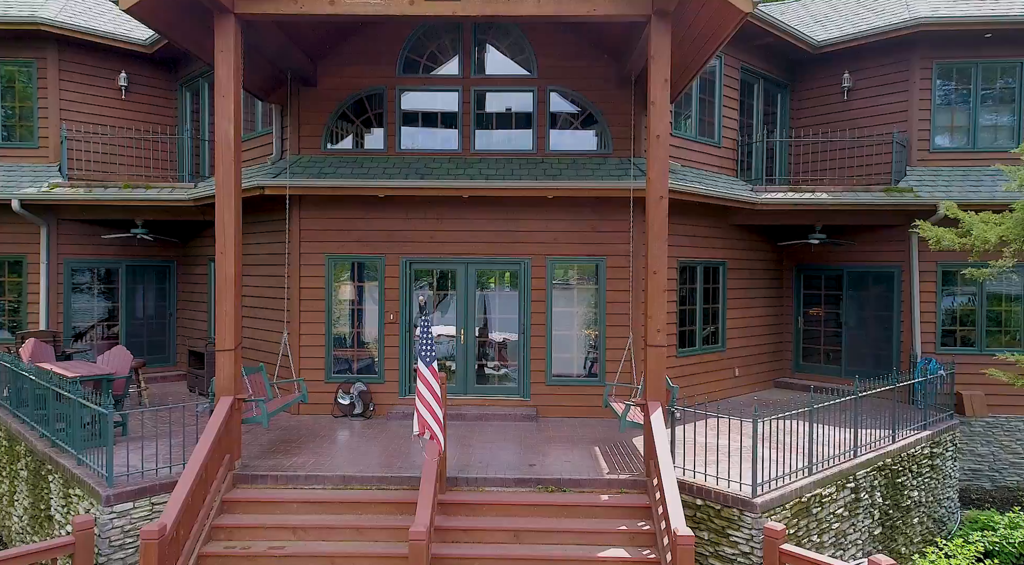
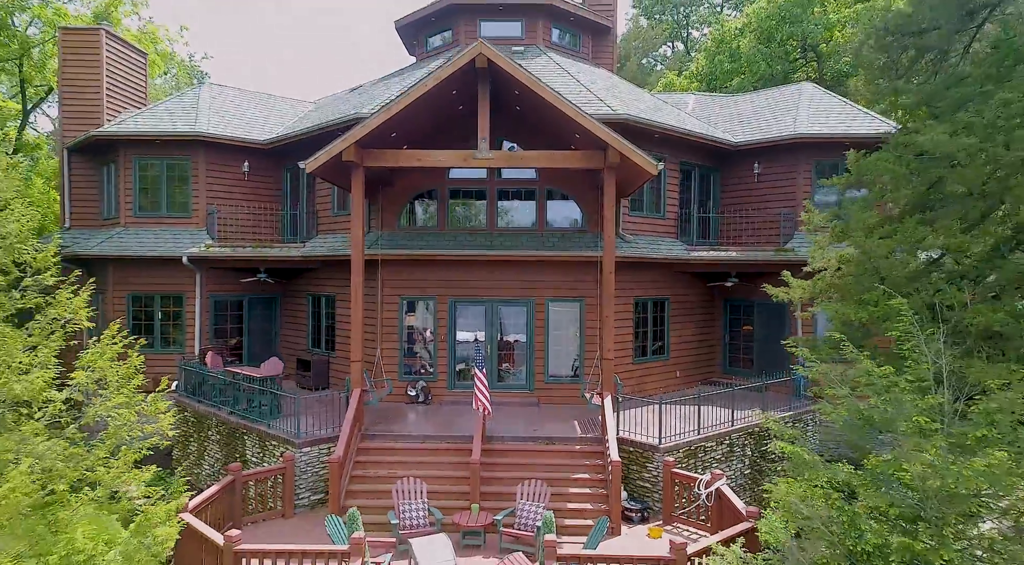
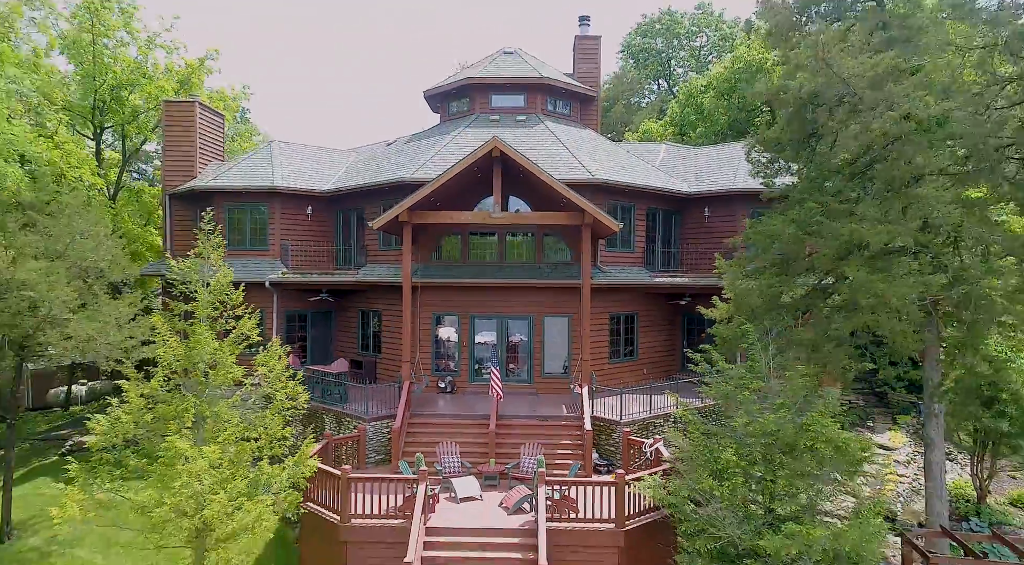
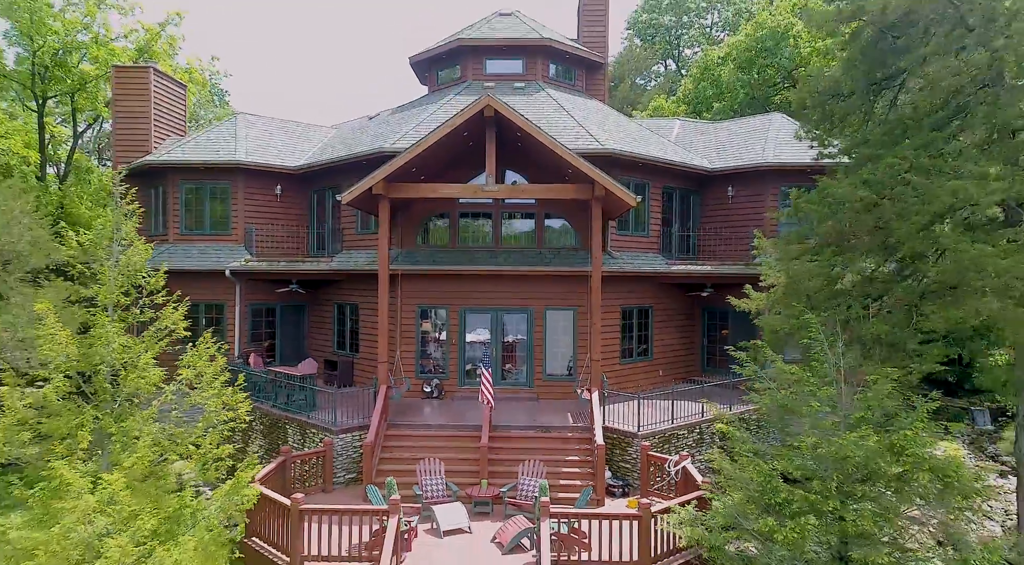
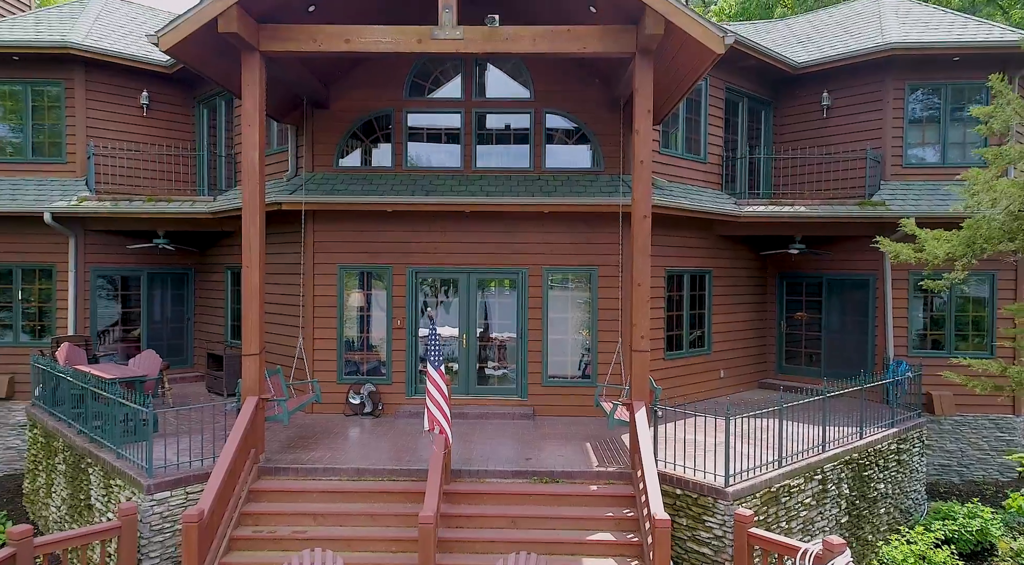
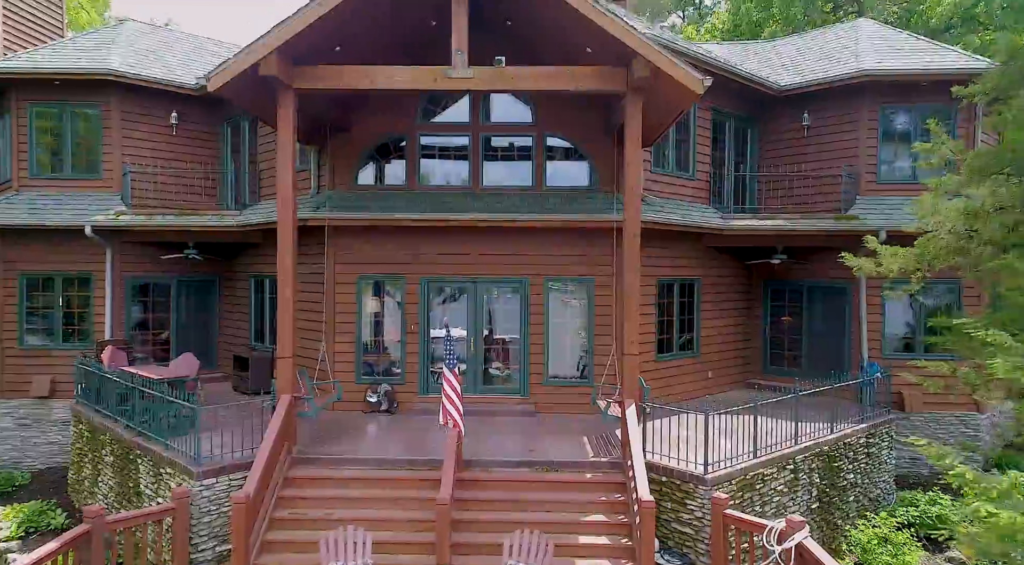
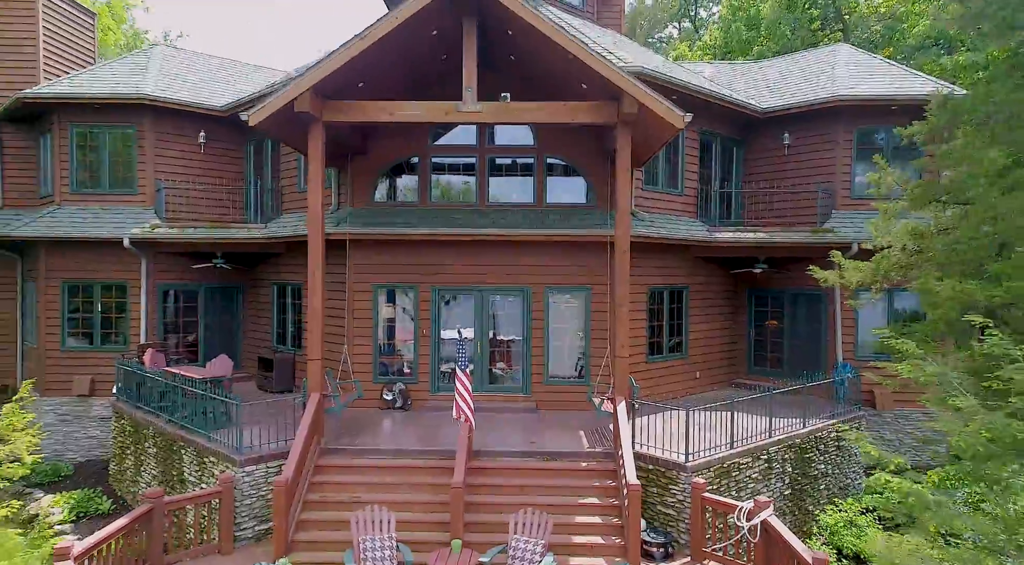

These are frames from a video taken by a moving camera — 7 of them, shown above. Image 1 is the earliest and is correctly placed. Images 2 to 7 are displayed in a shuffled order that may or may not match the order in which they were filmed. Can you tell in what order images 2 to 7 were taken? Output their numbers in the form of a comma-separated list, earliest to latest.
5, 6, 7, 2, 4, 3
